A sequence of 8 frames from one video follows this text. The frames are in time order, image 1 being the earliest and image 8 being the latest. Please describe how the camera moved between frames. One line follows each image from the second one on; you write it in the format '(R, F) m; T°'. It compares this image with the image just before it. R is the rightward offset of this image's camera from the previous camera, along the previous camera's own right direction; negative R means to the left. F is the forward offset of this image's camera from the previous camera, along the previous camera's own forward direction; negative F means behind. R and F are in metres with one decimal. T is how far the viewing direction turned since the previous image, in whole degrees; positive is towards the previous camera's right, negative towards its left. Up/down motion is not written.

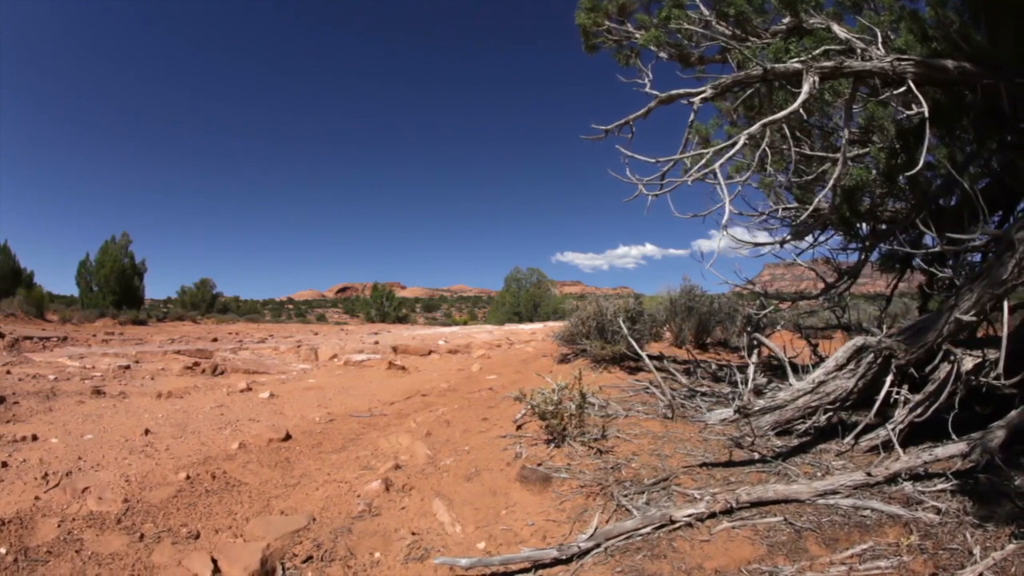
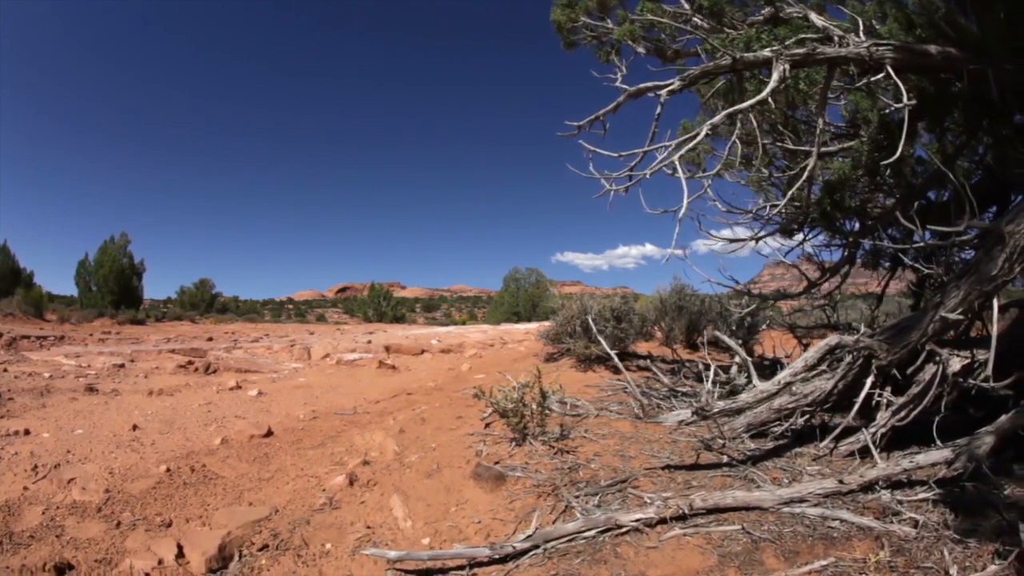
(+0.4, 0.0) m; -3°
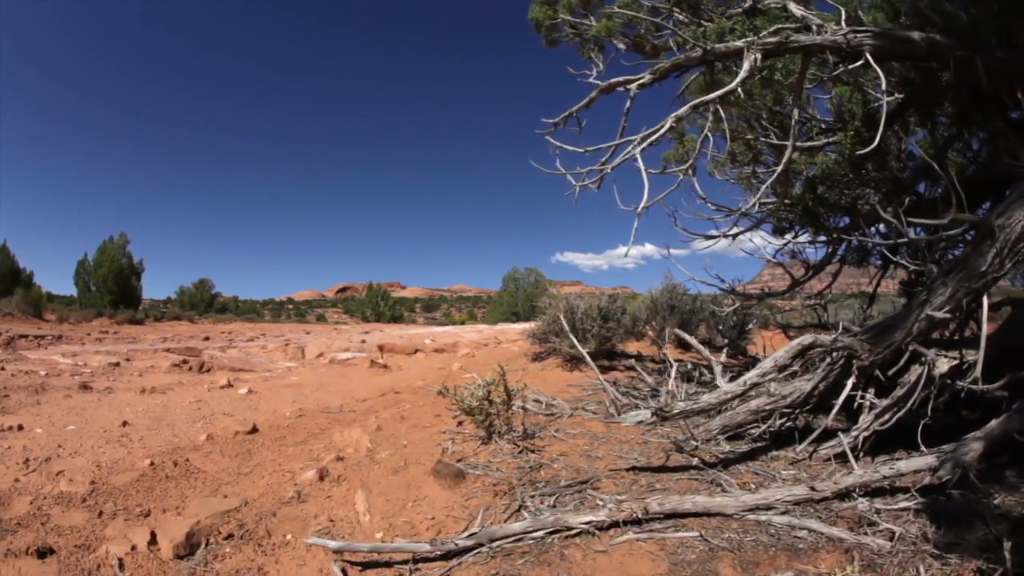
(+0.3, 0.0) m; -2°
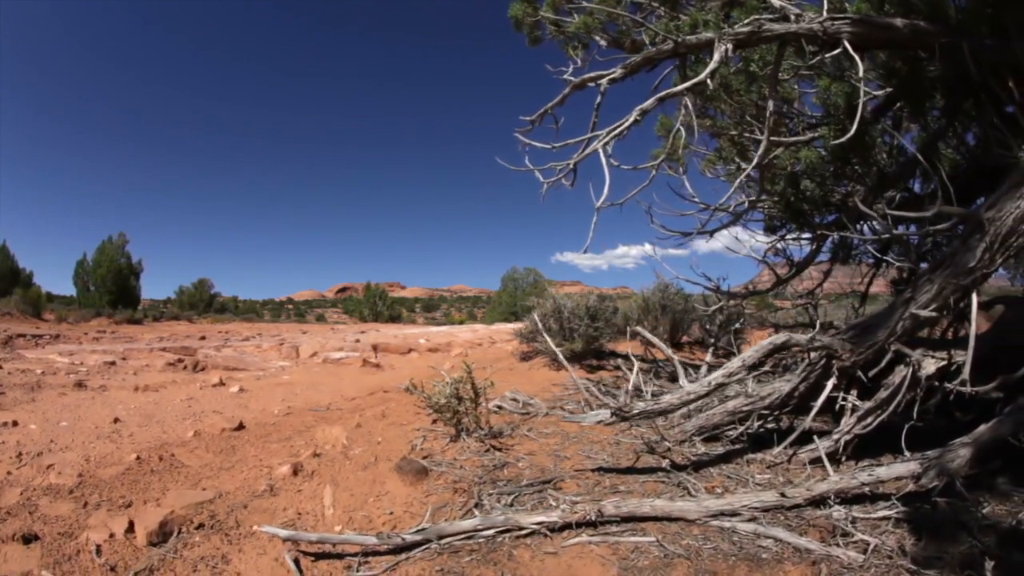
(+0.3, 0.0) m; -2°
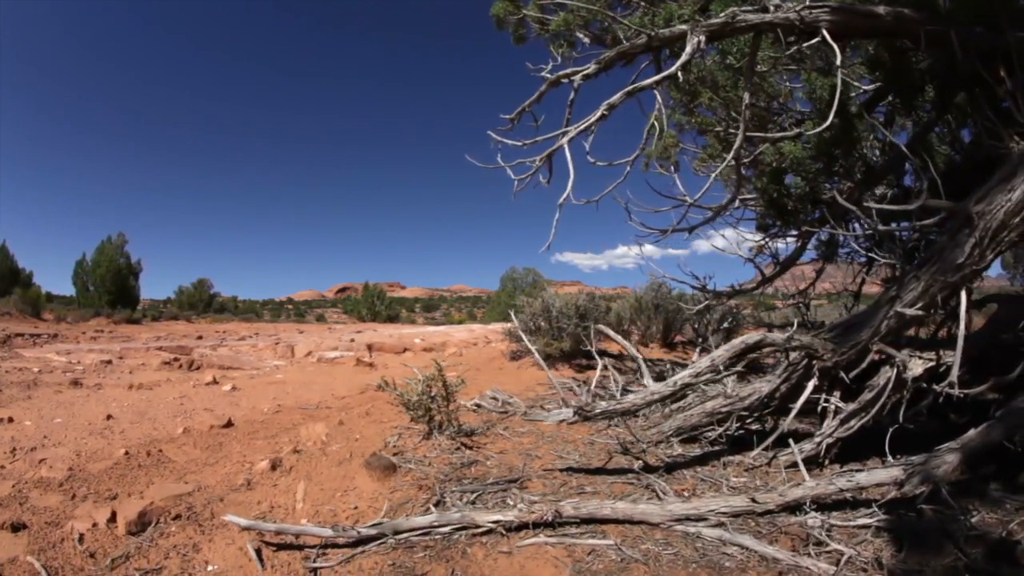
(+0.3, 0.0) m; -2°
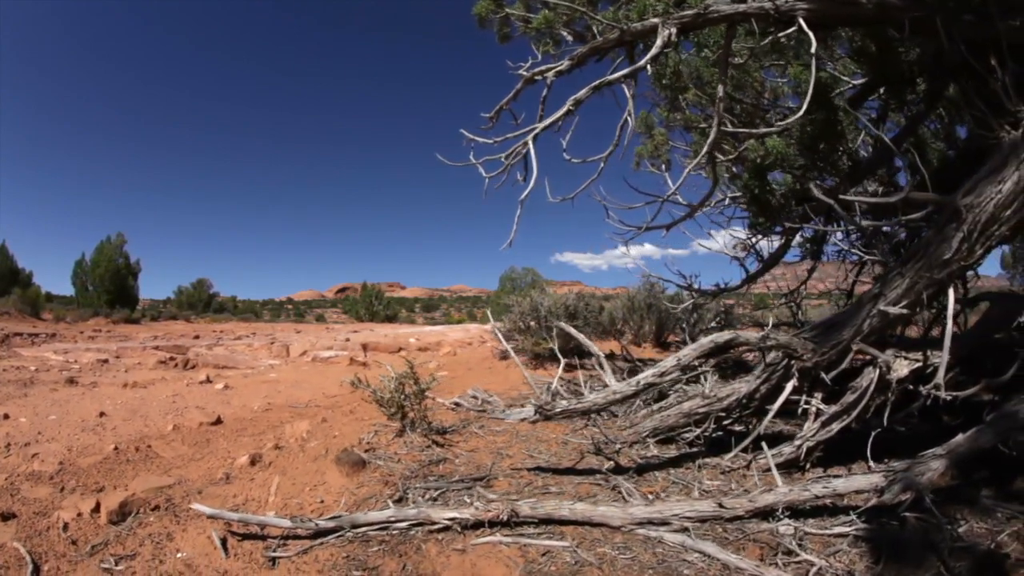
(+0.3, 0.0) m; -2°
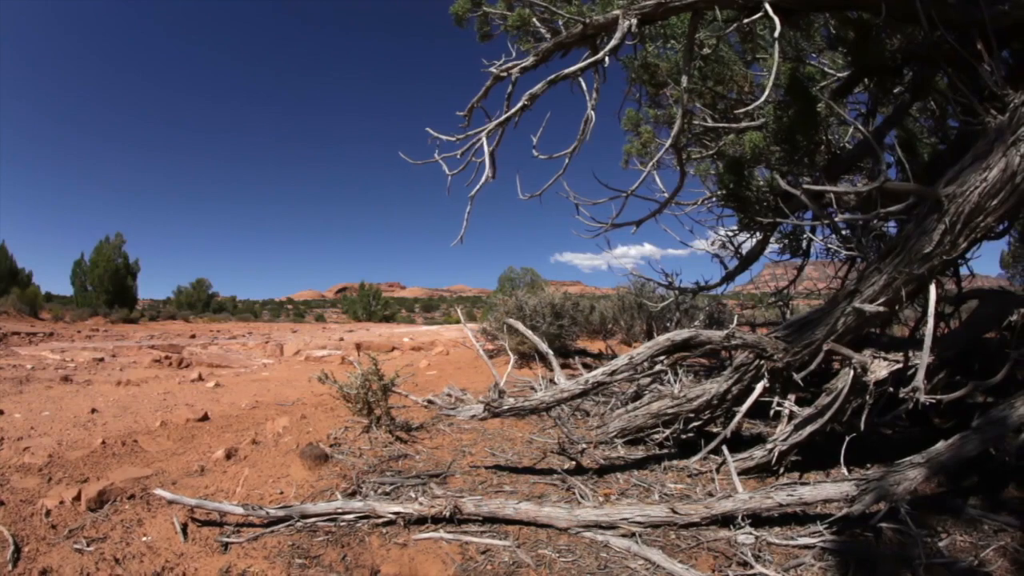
(+0.4, +0.1) m; -3°
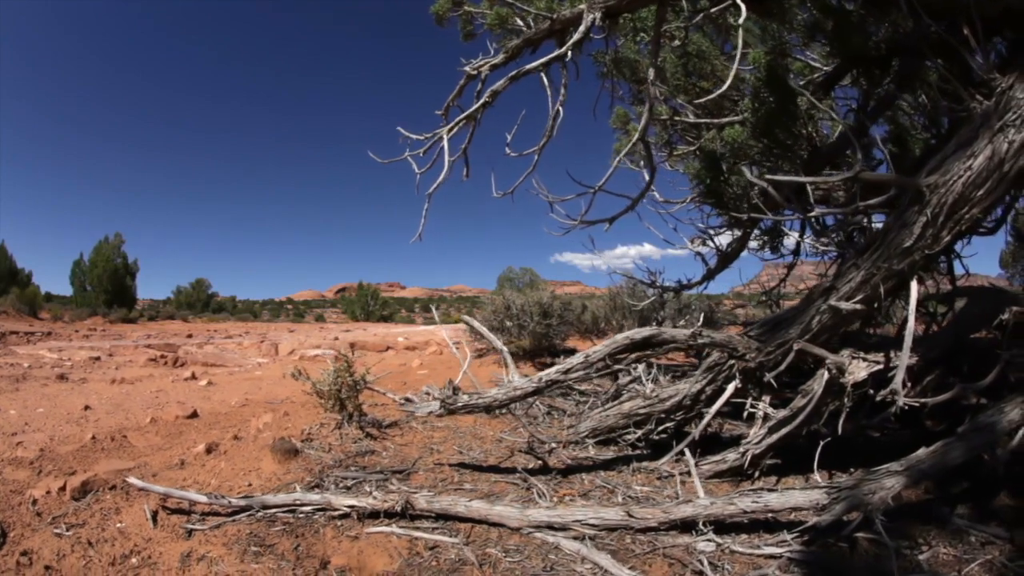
(+0.3, +0.1) m; -2°
